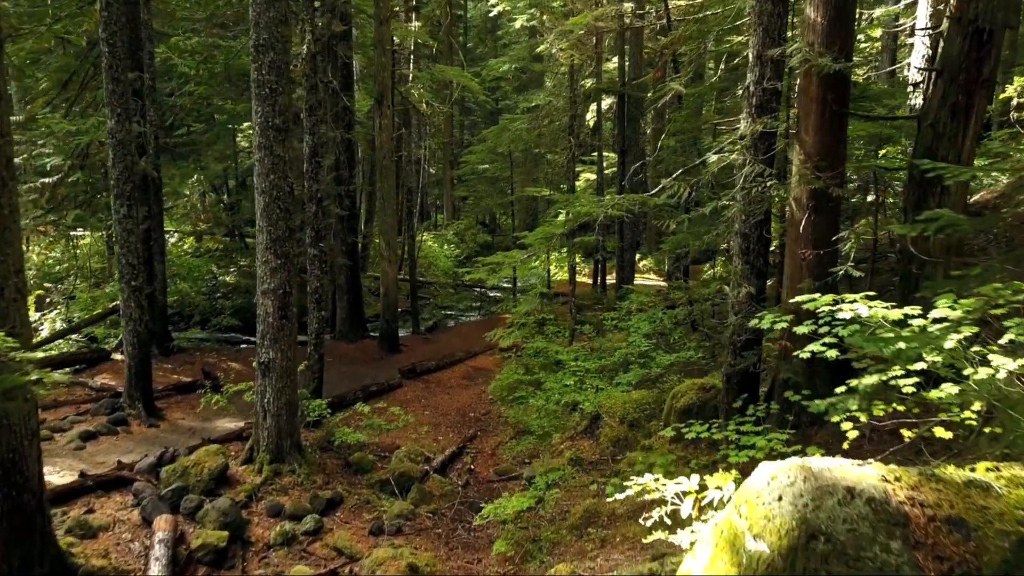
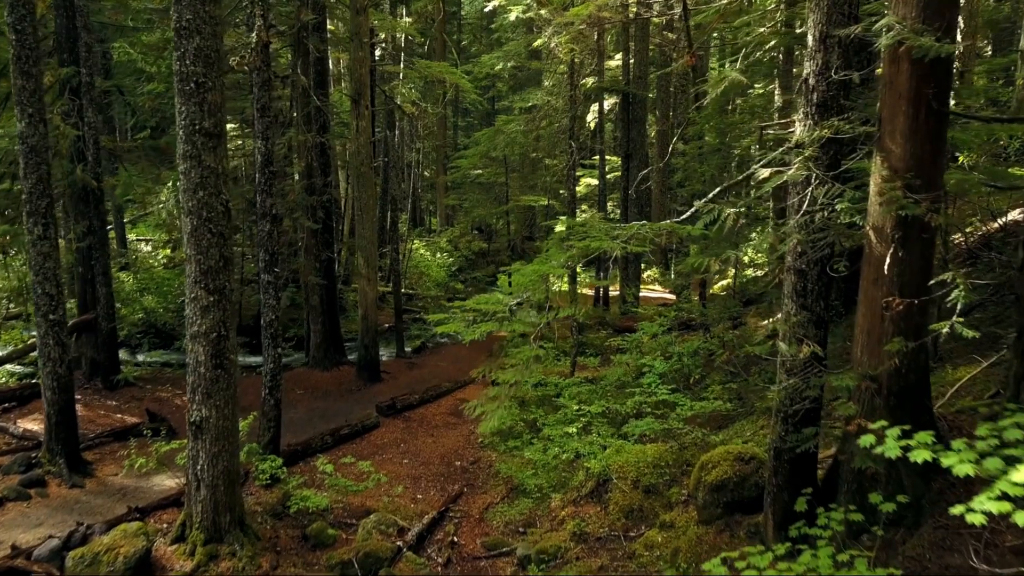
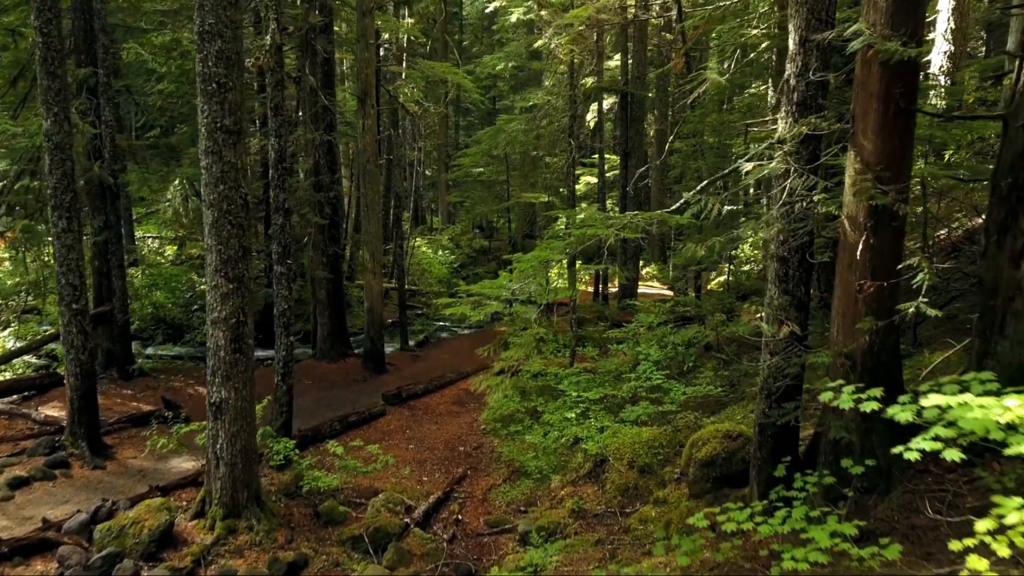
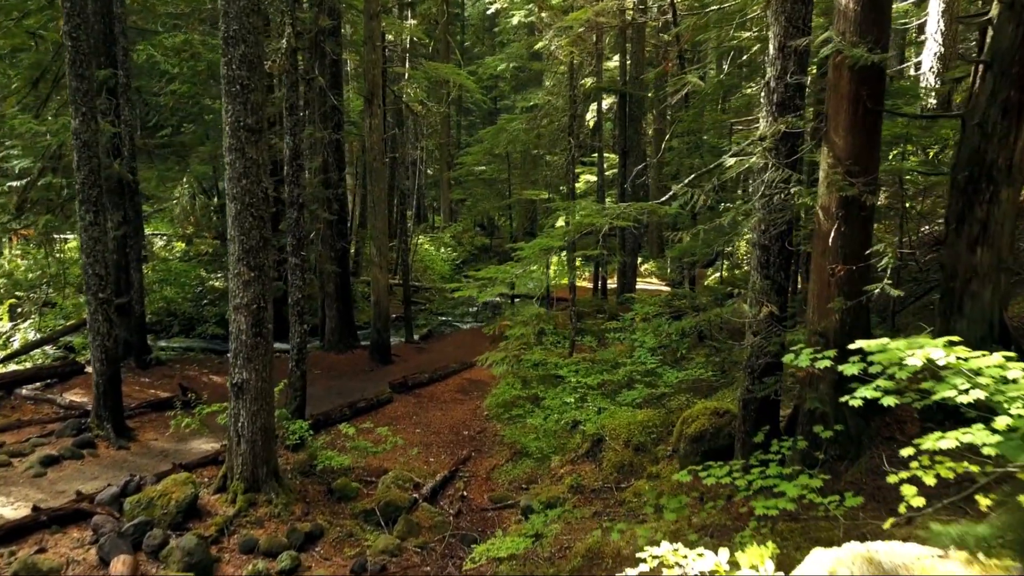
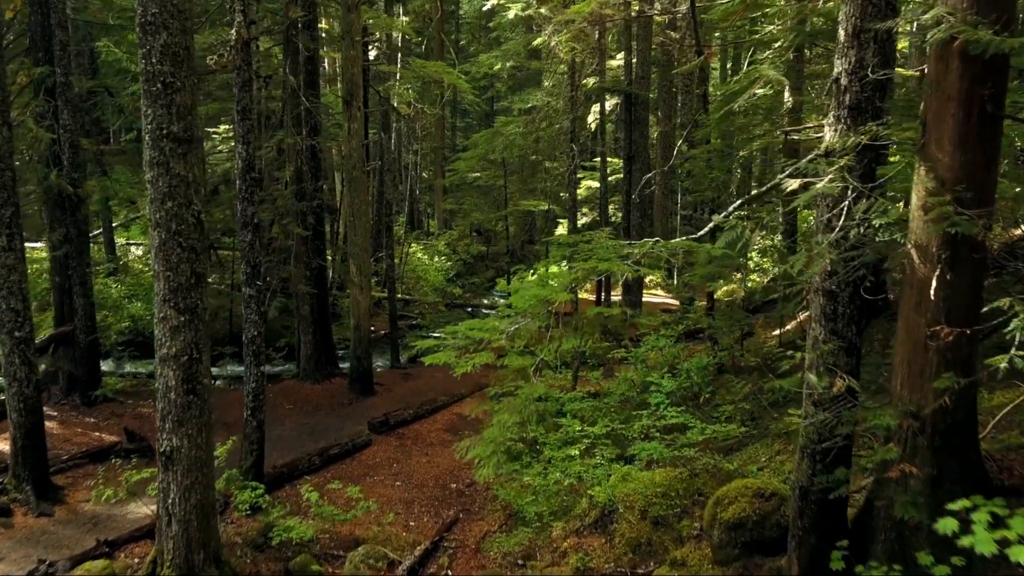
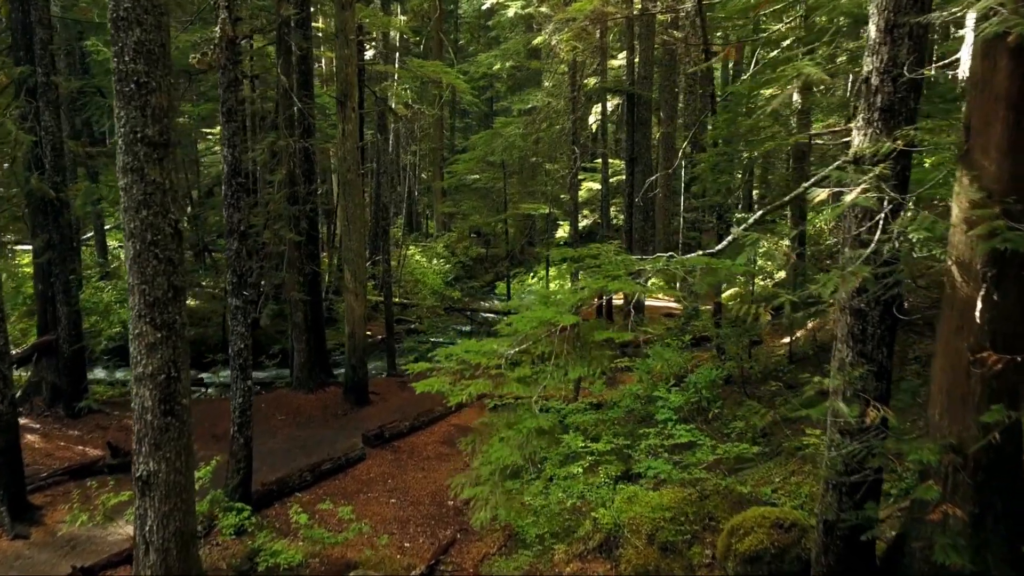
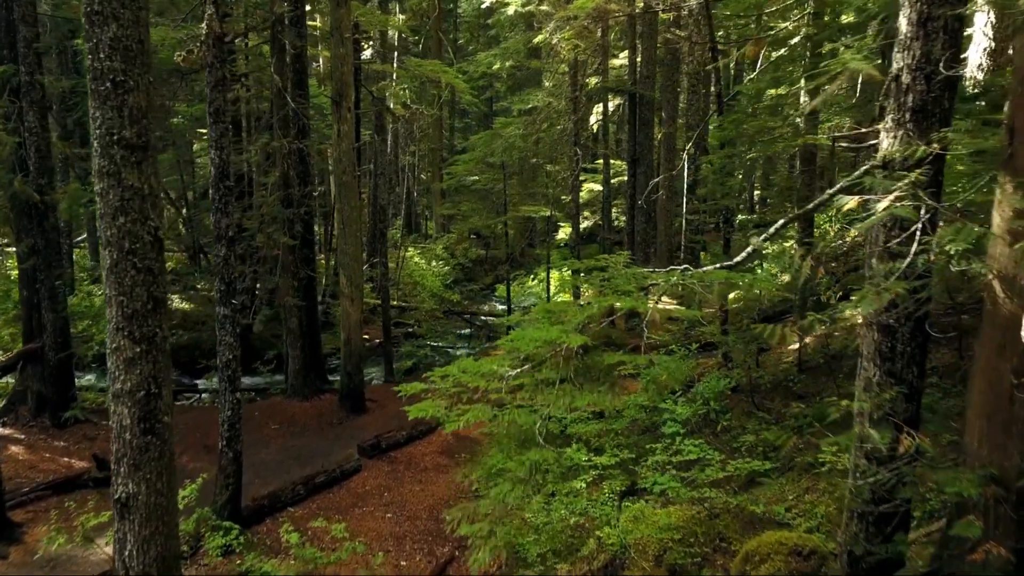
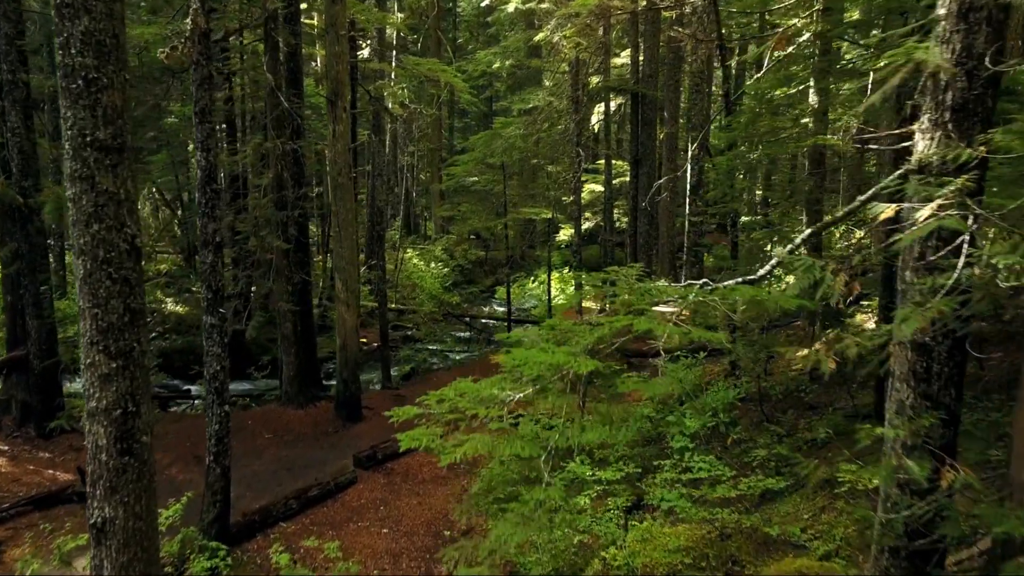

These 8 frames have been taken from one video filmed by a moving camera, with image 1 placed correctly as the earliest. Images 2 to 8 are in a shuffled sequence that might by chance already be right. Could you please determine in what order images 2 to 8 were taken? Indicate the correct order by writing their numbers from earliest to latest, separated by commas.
4, 3, 2, 5, 6, 7, 8
